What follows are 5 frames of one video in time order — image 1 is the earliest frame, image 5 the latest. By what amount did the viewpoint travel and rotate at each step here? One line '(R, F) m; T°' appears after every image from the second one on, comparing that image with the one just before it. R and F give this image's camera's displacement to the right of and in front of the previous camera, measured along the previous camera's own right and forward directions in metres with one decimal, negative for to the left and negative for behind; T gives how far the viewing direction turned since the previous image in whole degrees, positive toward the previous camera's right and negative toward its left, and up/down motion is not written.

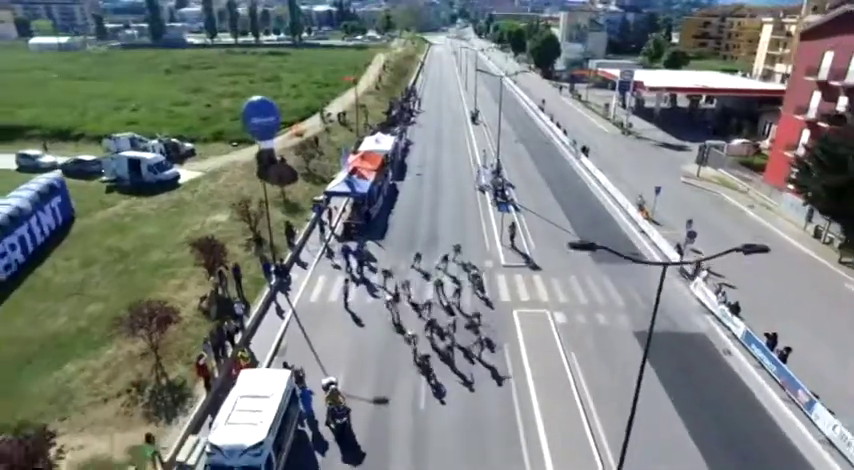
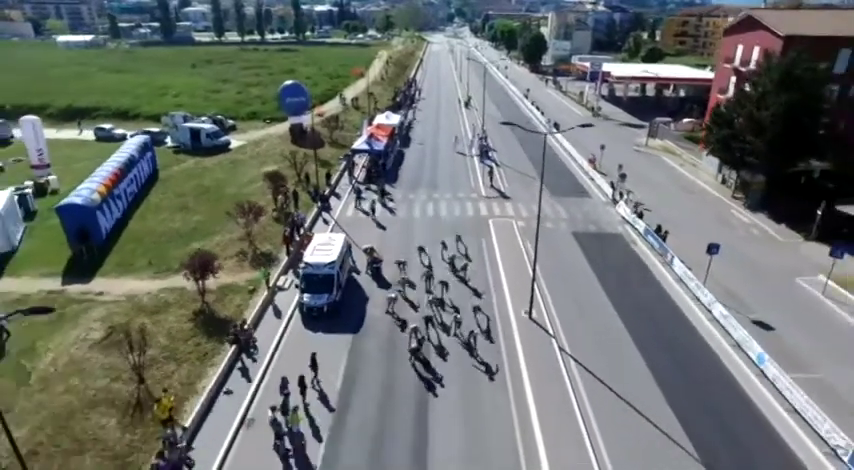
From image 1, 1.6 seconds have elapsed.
(-0.2, -11.0) m; 0°
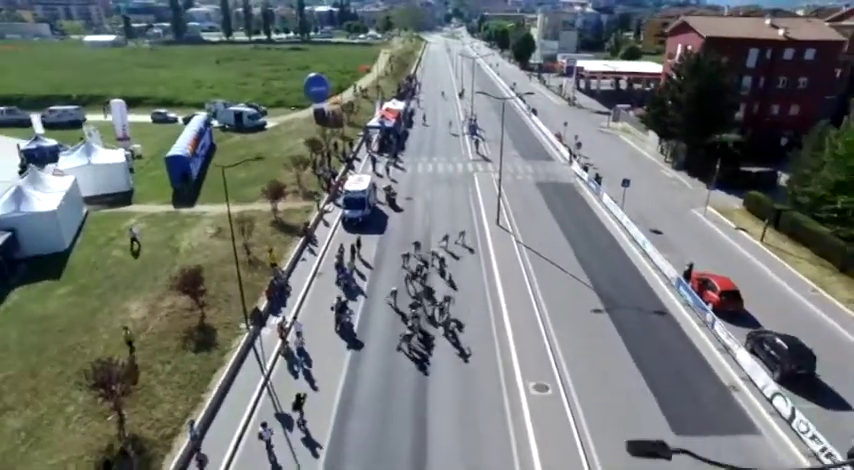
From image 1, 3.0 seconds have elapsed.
(-0.2, -12.1) m; 0°
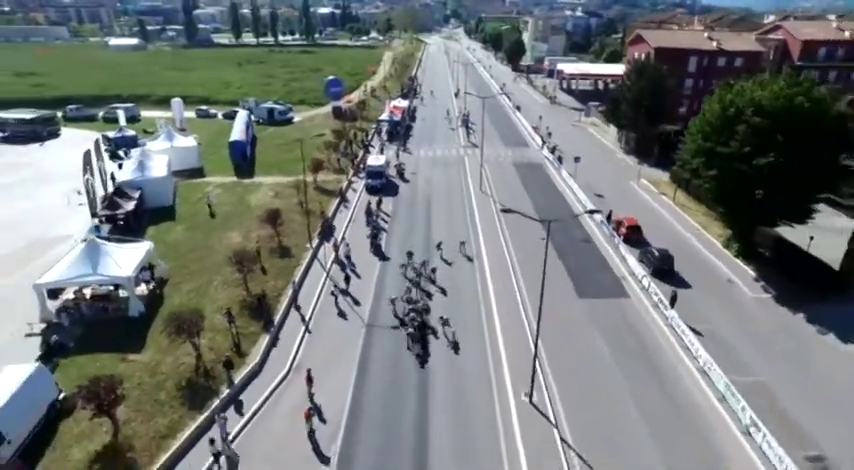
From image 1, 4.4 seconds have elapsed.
(-0.2, -13.1) m; 0°
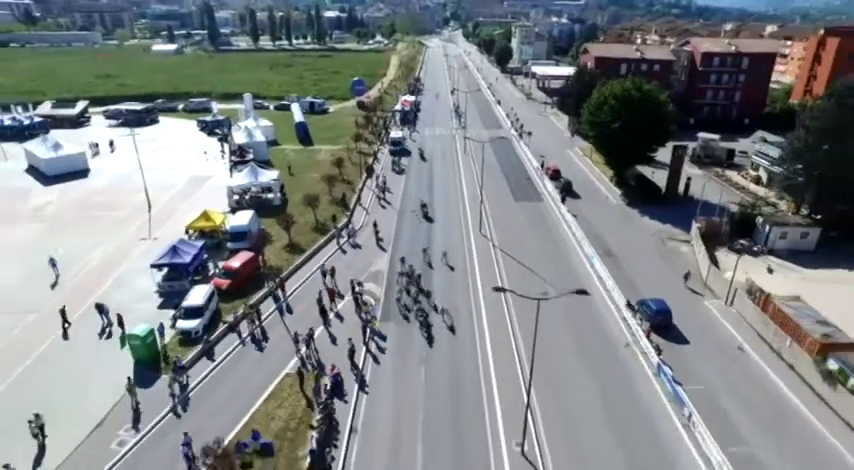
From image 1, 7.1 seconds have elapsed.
(-0.3, -25.8) m; 0°
